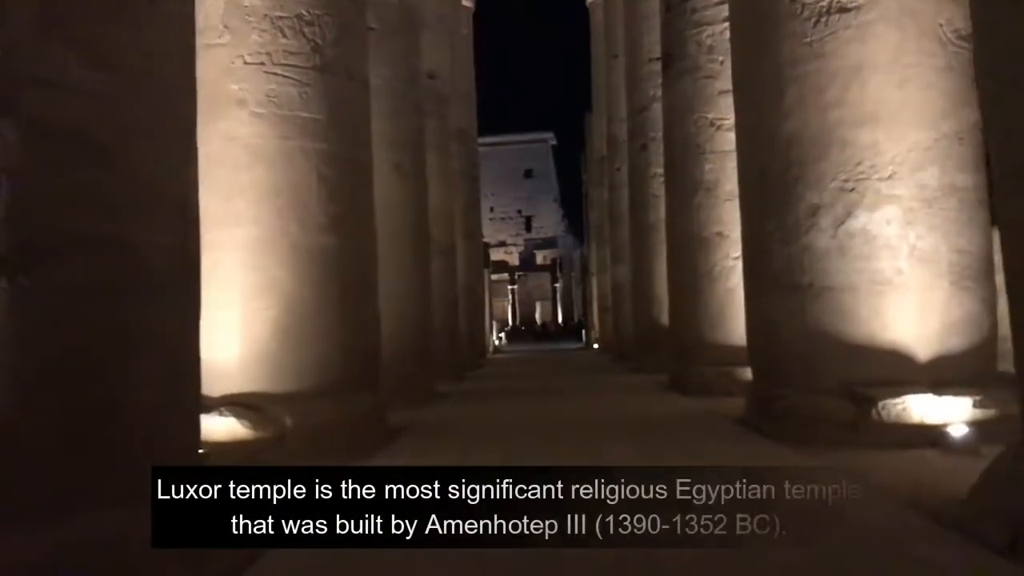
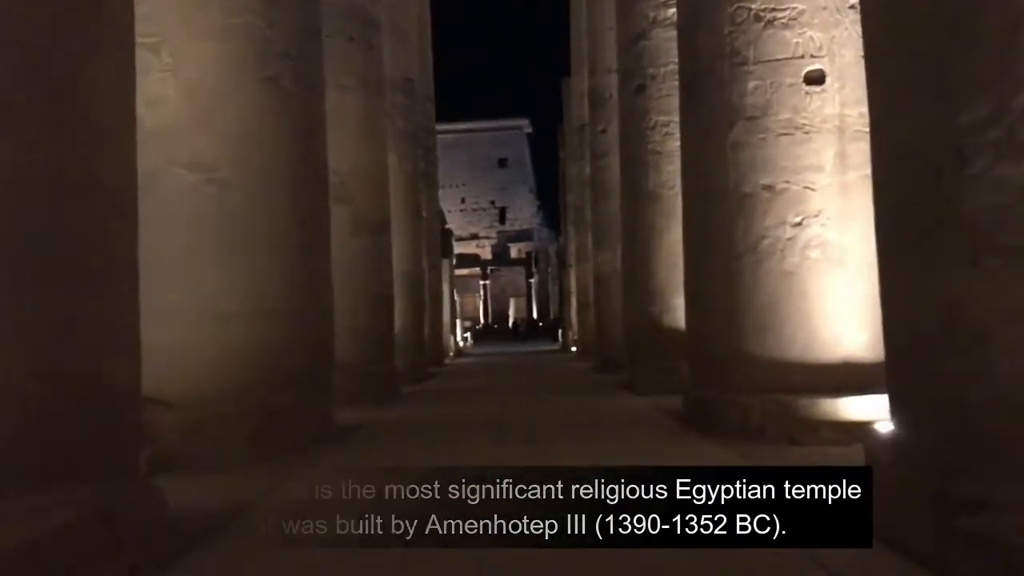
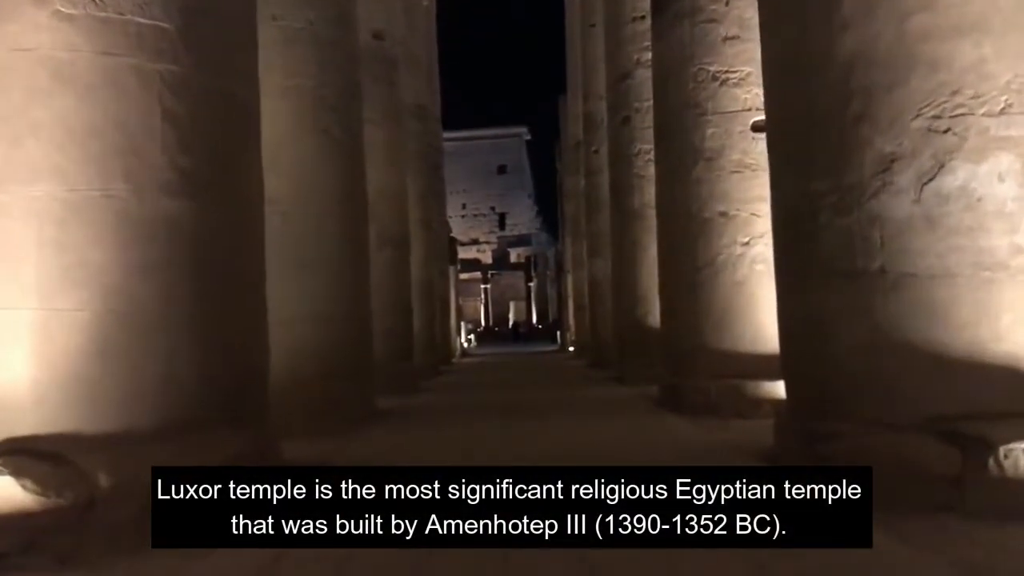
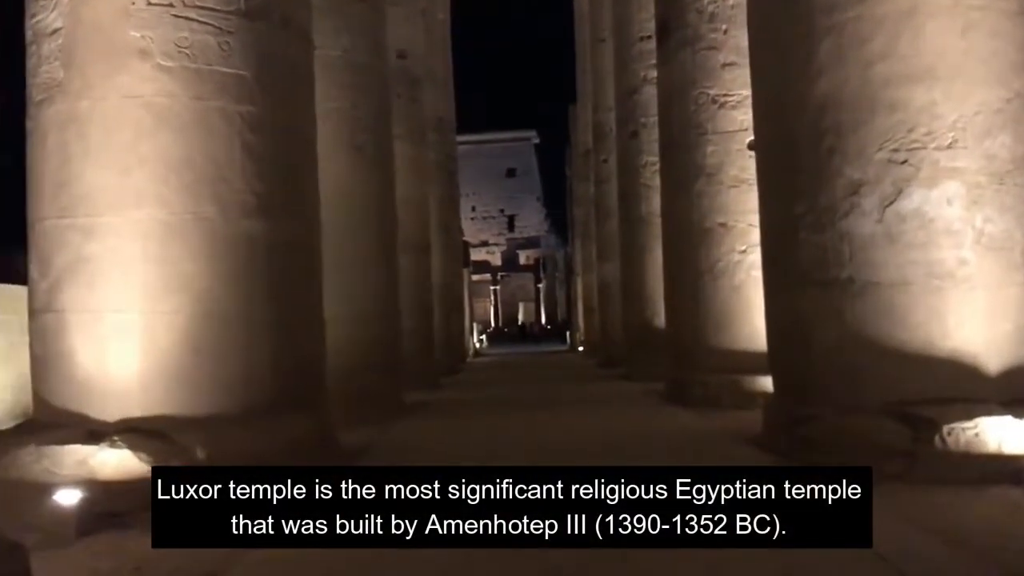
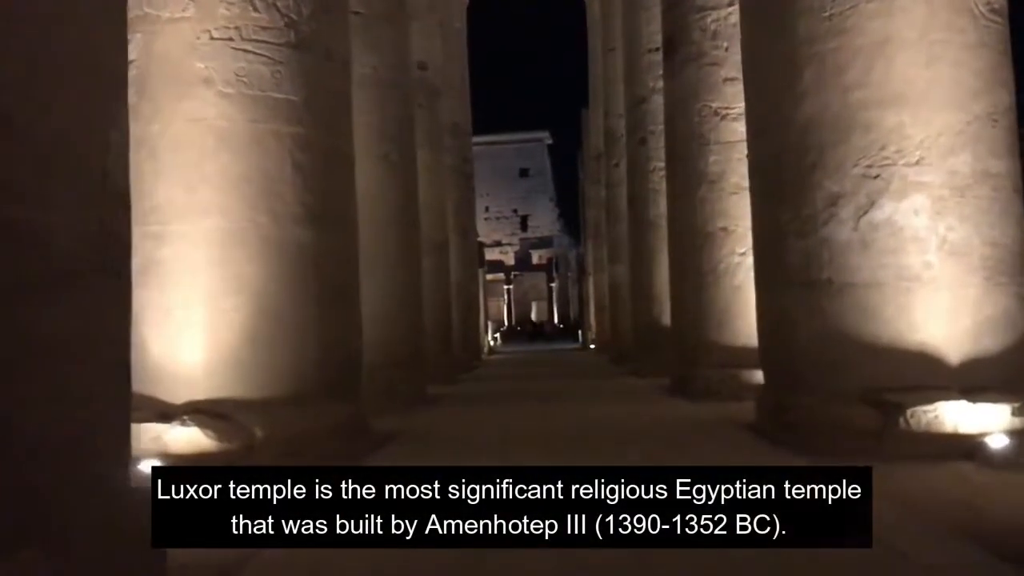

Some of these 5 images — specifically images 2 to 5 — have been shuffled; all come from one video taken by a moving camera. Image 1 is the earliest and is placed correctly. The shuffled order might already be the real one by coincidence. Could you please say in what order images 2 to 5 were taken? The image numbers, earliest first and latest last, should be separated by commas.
5, 4, 3, 2
